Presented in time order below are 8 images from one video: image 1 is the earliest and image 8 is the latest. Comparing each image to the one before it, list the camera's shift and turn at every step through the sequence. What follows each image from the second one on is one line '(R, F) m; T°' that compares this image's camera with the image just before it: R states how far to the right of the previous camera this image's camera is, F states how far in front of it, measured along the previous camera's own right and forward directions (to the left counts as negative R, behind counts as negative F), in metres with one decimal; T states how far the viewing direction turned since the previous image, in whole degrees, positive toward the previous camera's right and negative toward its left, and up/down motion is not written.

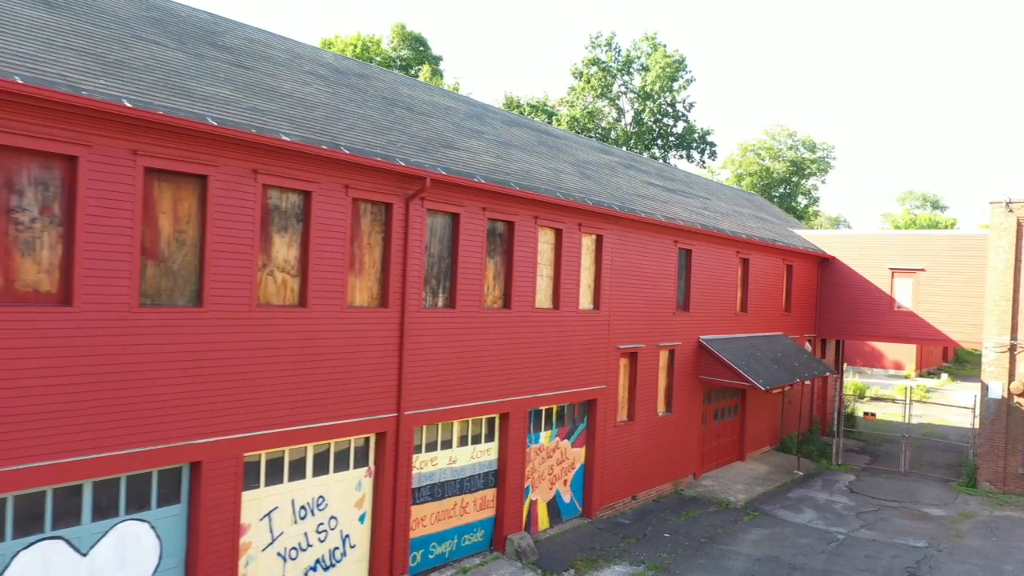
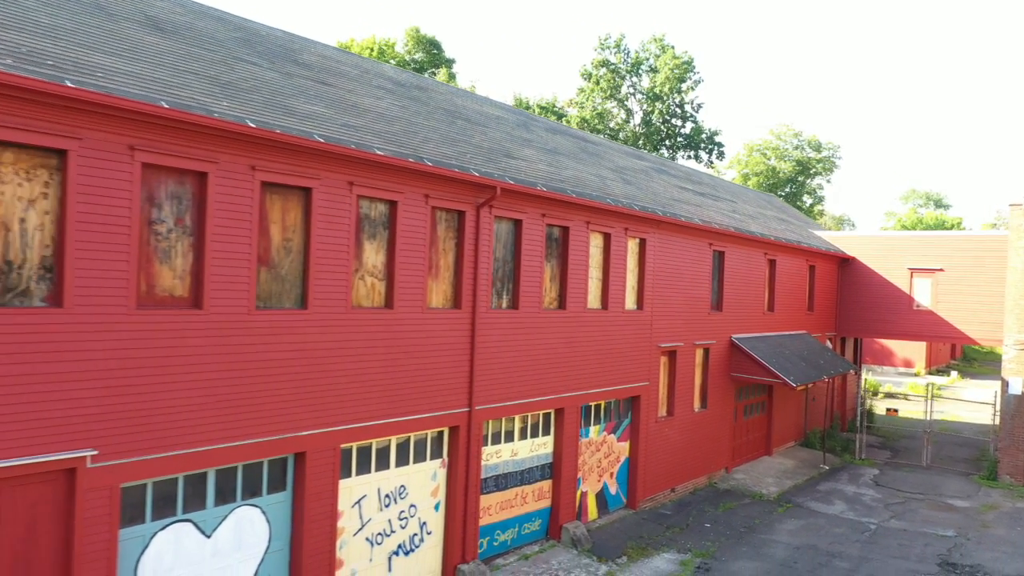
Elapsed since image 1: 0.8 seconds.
(-1.4, -0.7) m; 0°
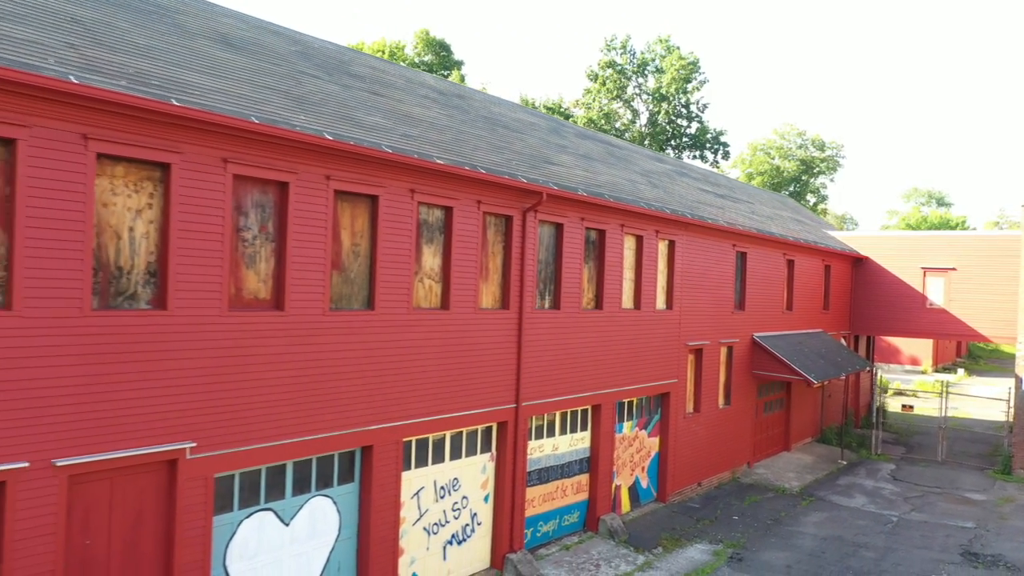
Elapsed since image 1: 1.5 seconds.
(-1.0, -0.5) m; 0°
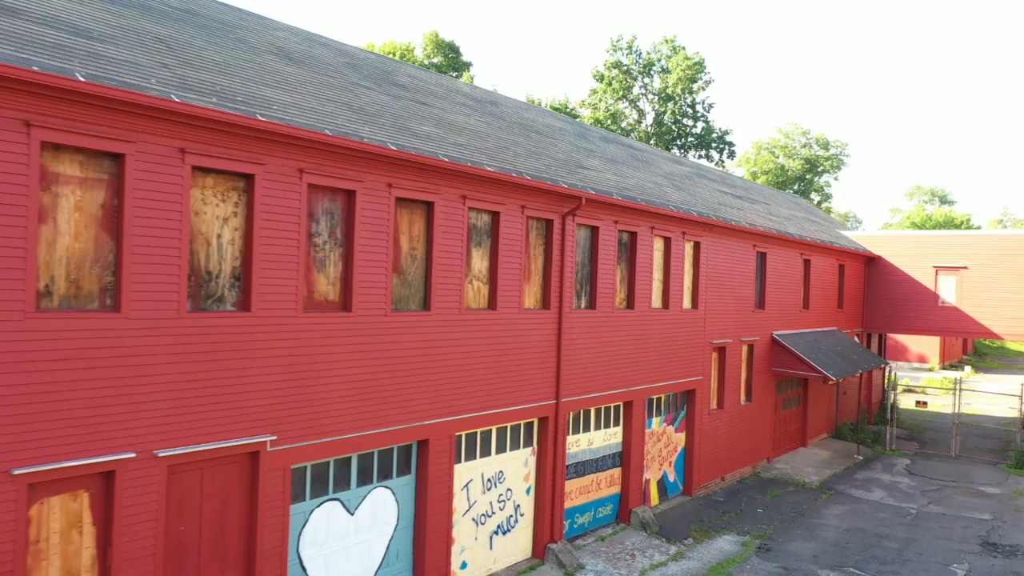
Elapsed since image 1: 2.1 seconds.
(-0.9, -0.5) m; 0°
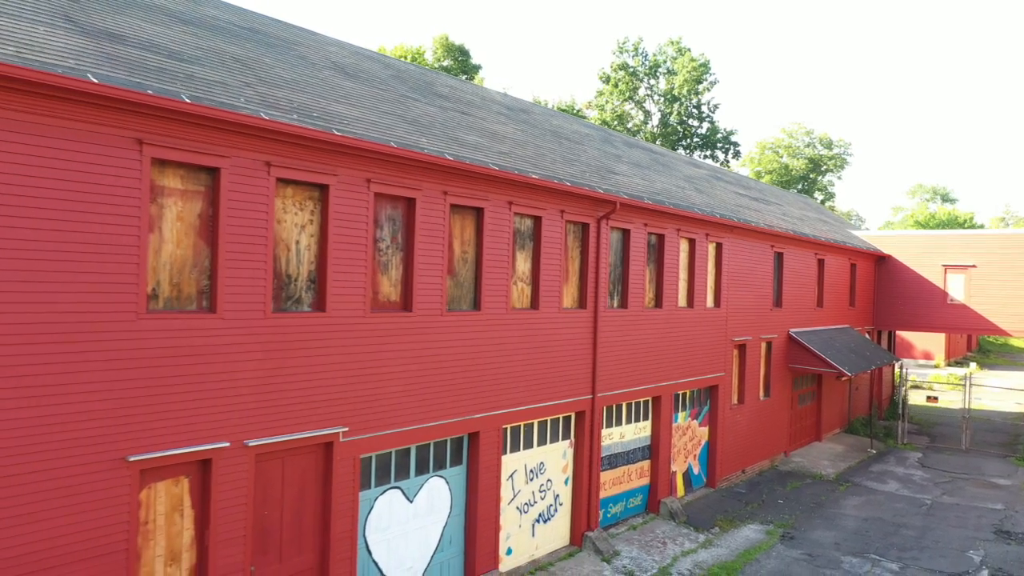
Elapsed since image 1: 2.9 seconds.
(-0.9, -0.6) m; 0°
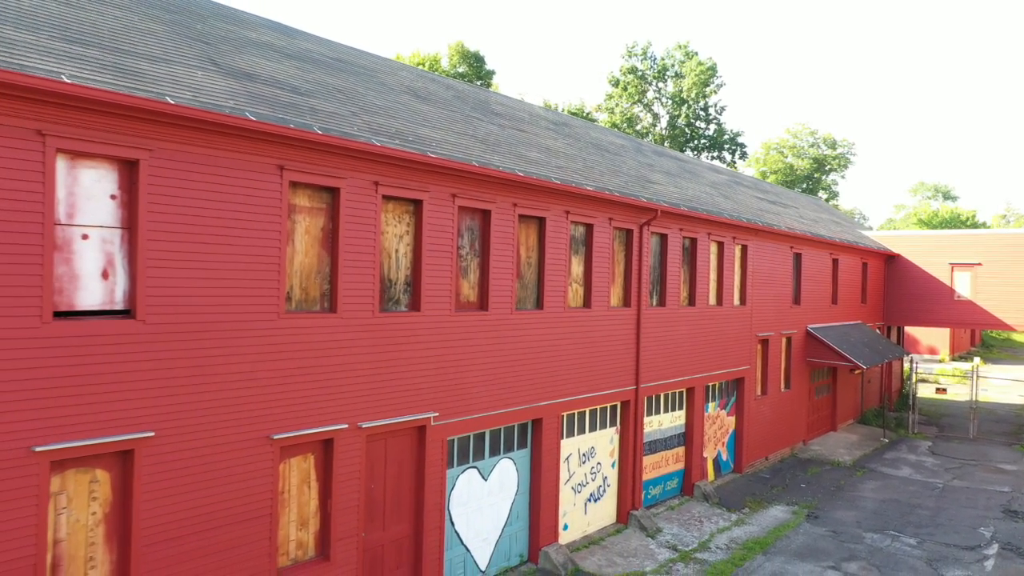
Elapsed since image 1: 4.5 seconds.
(-1.4, -1.2) m; 0°
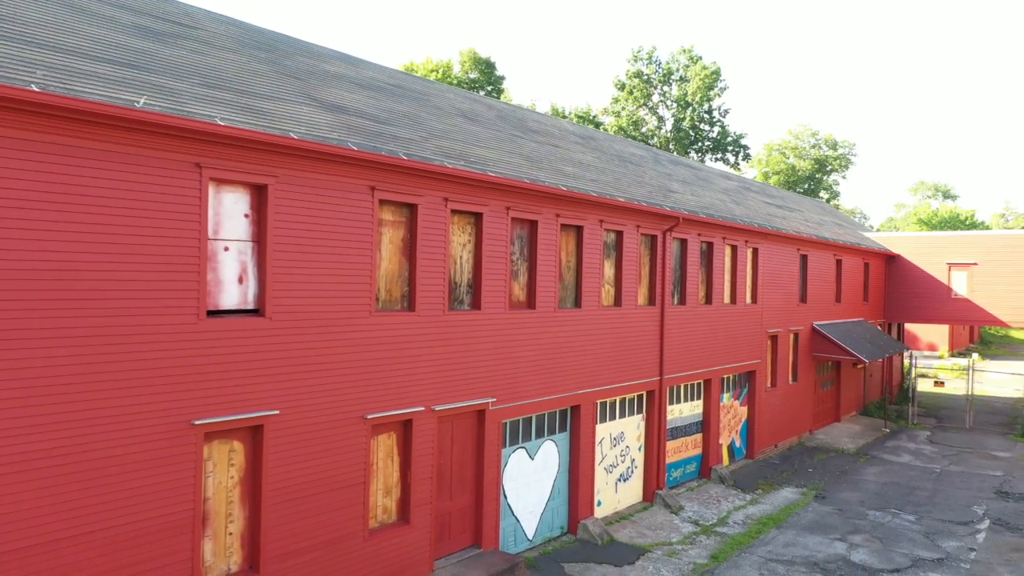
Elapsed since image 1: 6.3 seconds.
(-1.1, -1.4) m; 0°
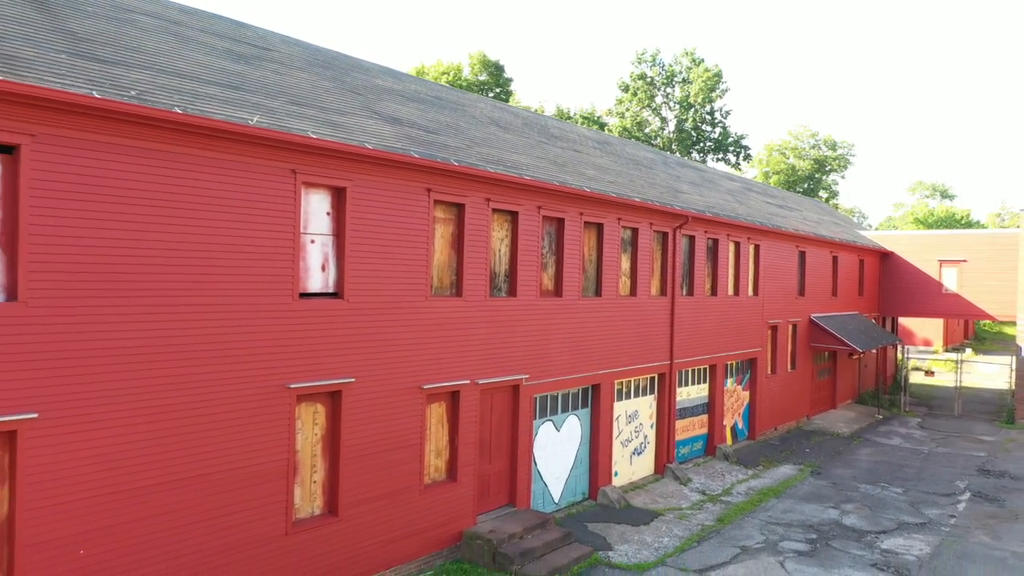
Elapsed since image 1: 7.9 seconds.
(-0.8, -1.5) m; 0°
